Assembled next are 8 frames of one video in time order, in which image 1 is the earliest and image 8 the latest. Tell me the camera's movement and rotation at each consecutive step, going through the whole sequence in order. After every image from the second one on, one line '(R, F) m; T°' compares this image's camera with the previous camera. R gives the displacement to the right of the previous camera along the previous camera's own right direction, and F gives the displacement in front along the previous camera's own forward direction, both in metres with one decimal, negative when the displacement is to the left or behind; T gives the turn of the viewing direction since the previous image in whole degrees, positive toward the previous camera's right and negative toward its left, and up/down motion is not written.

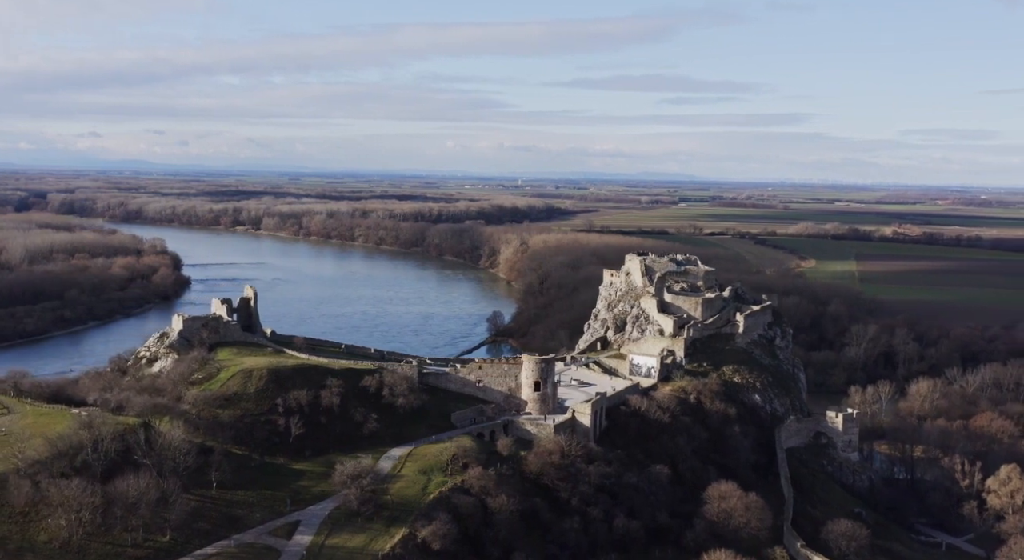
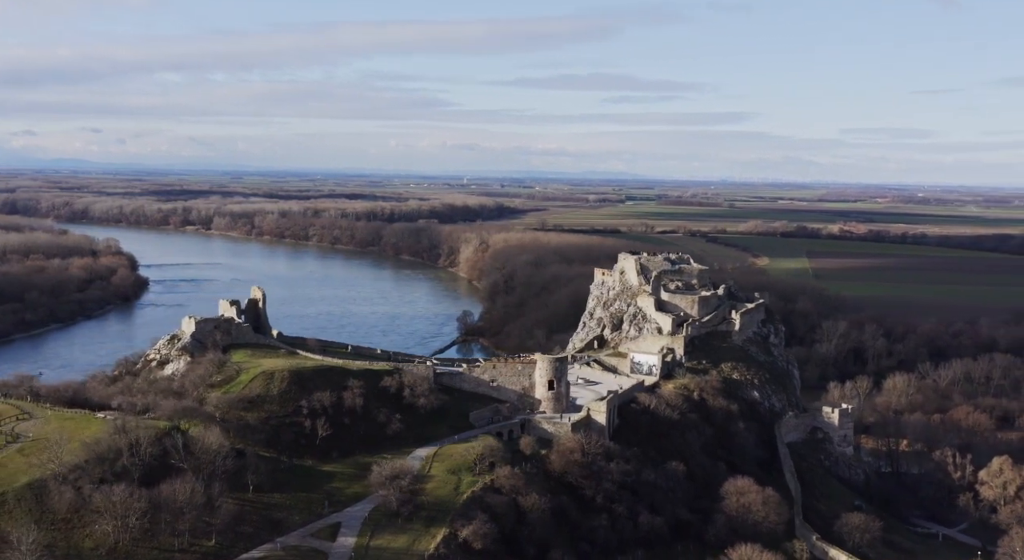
(-2.3, -0.1) m; +3°
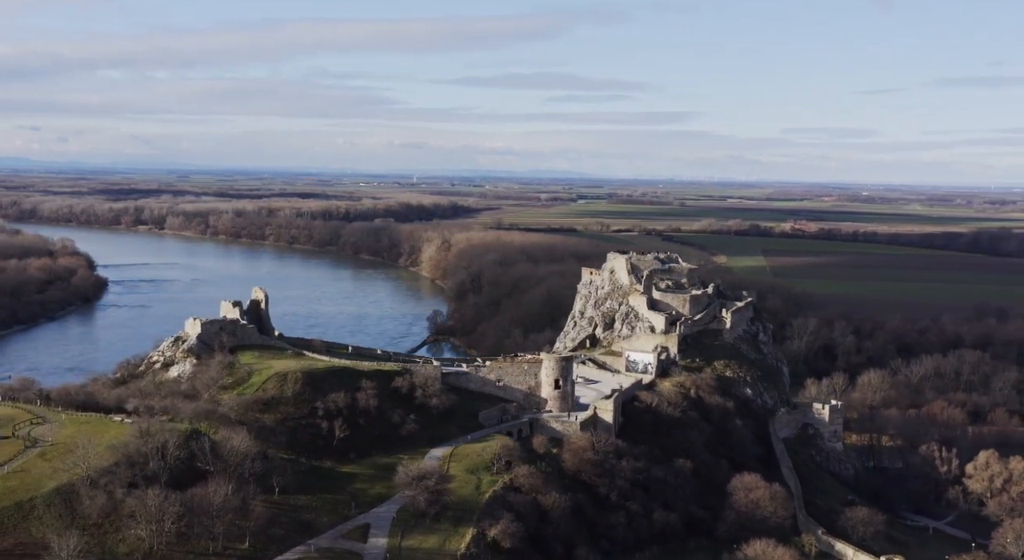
(-1.9, -0.1) m; +3°
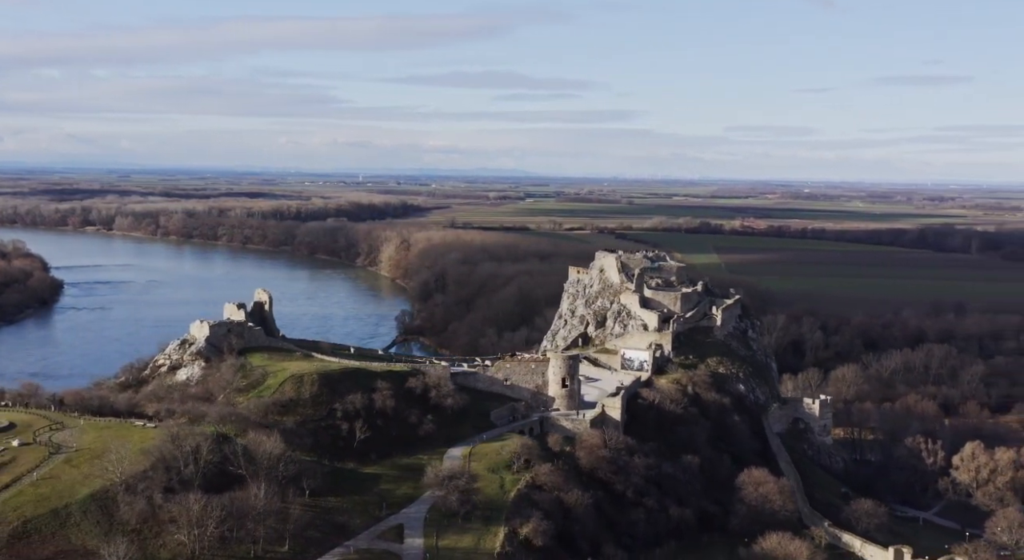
(-2.0, -0.1) m; +3°
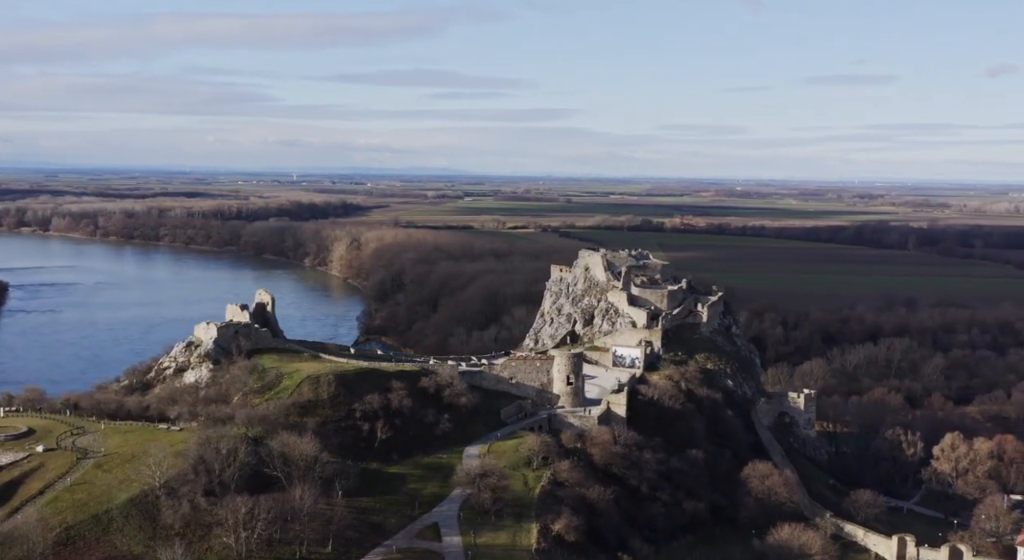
(-2.3, -0.2) m; +3°
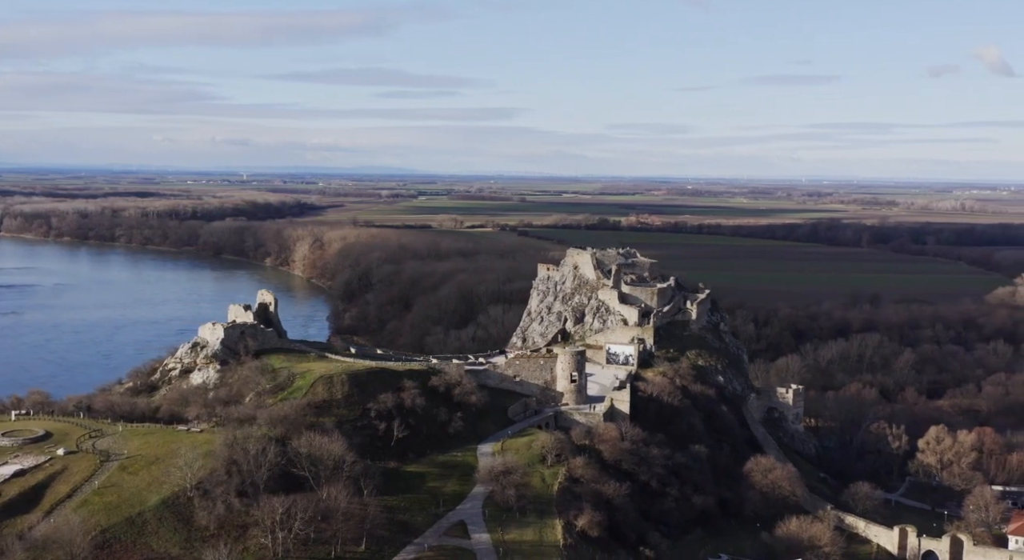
(-1.8, -0.2) m; +2°
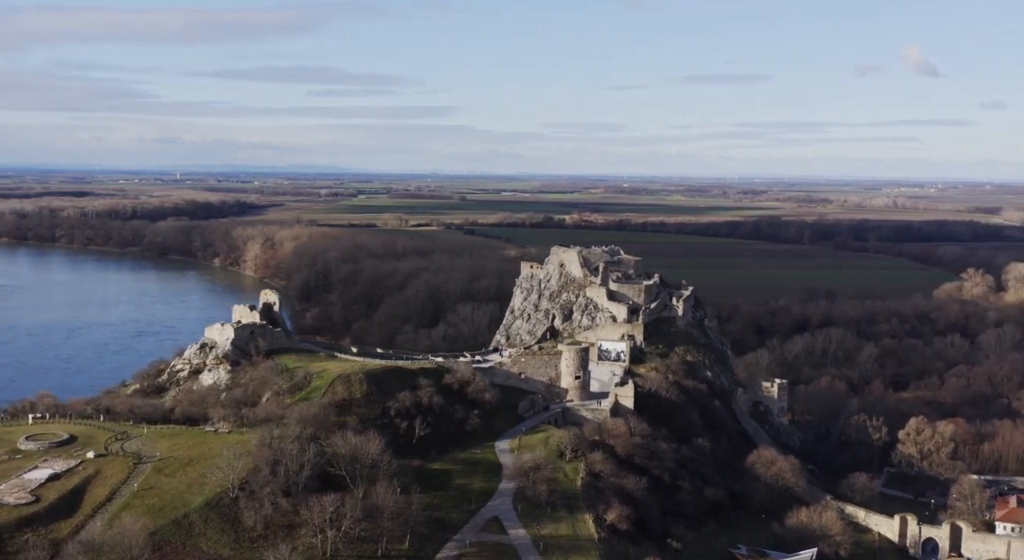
(-2.3, -0.2) m; +3°
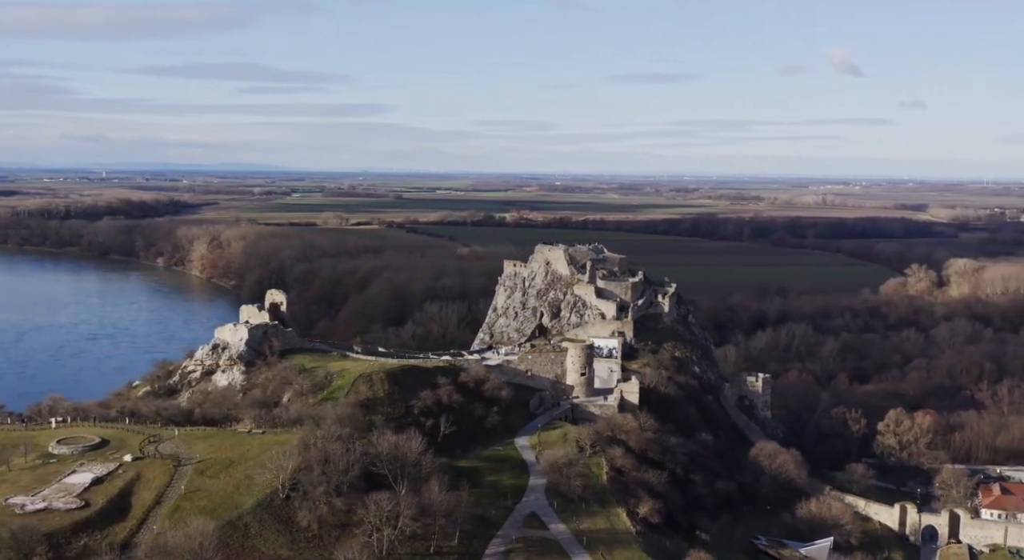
(-2.6, -0.2) m; +3°
